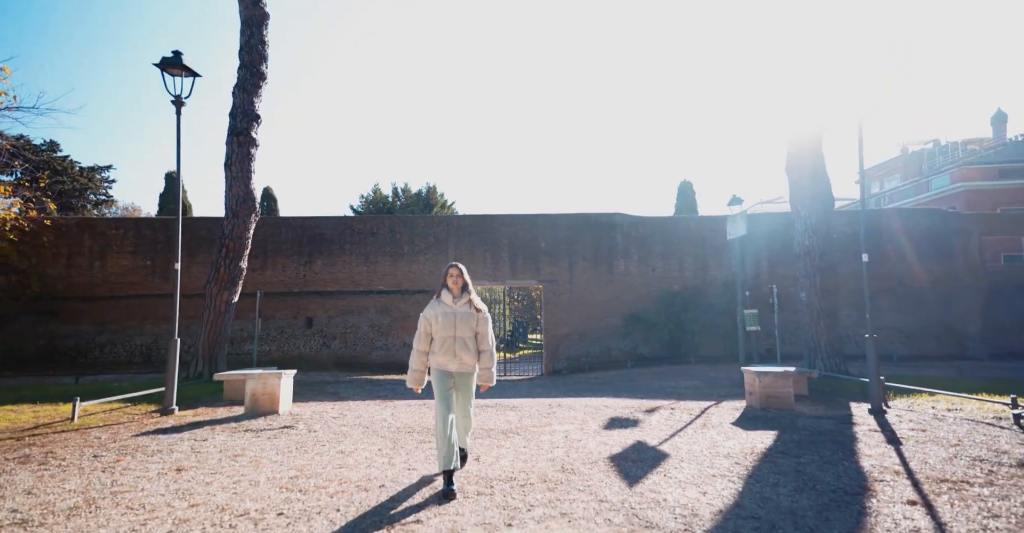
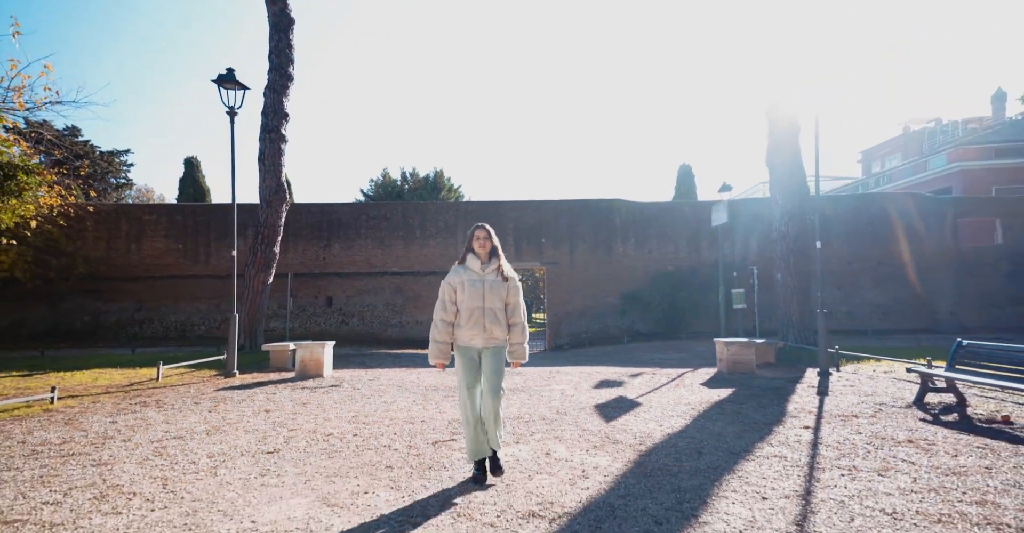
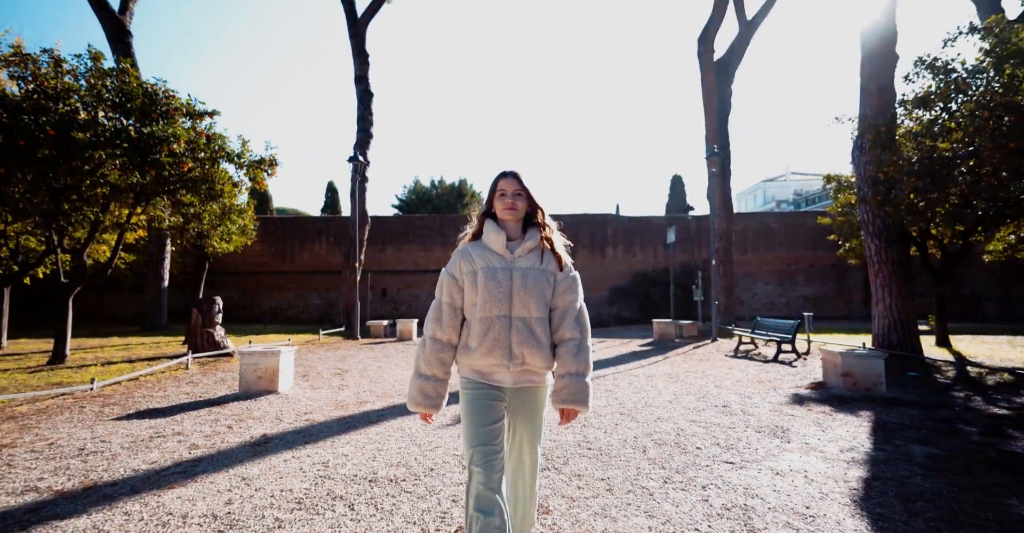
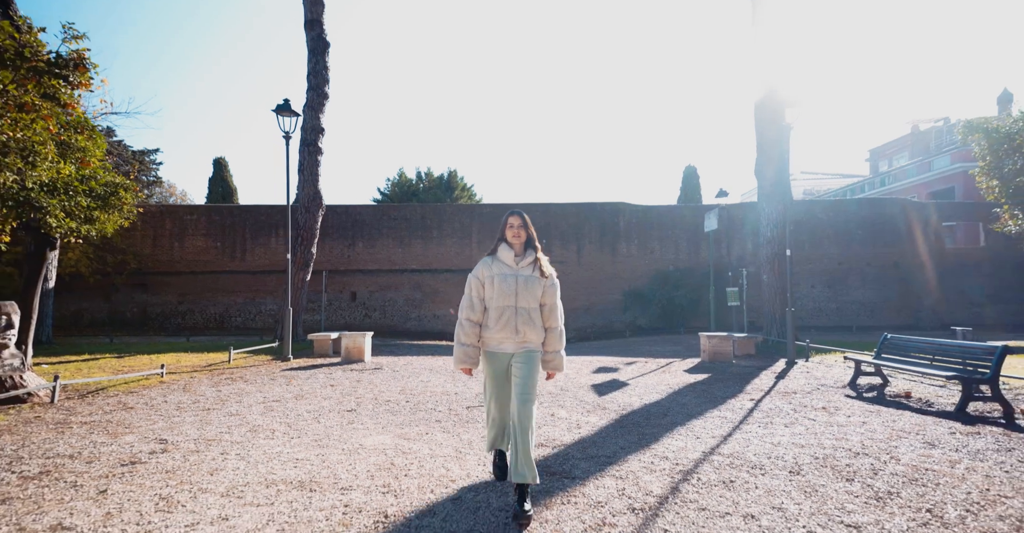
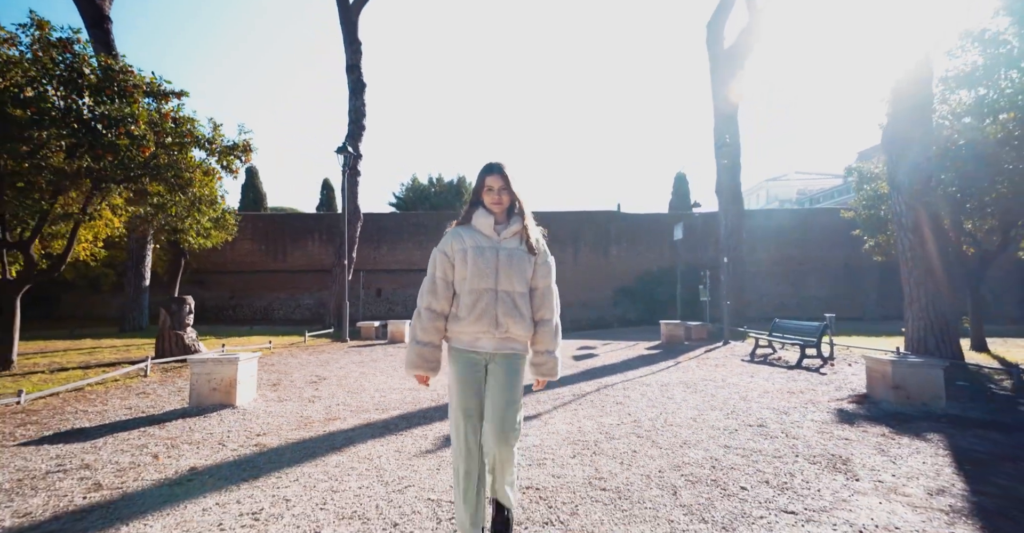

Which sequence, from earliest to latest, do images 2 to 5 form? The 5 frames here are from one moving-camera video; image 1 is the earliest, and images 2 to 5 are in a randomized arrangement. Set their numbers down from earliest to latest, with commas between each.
2, 4, 5, 3
